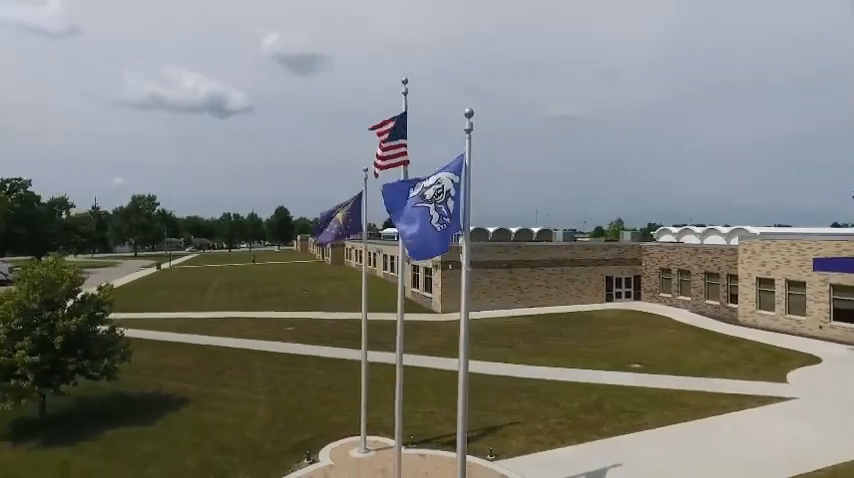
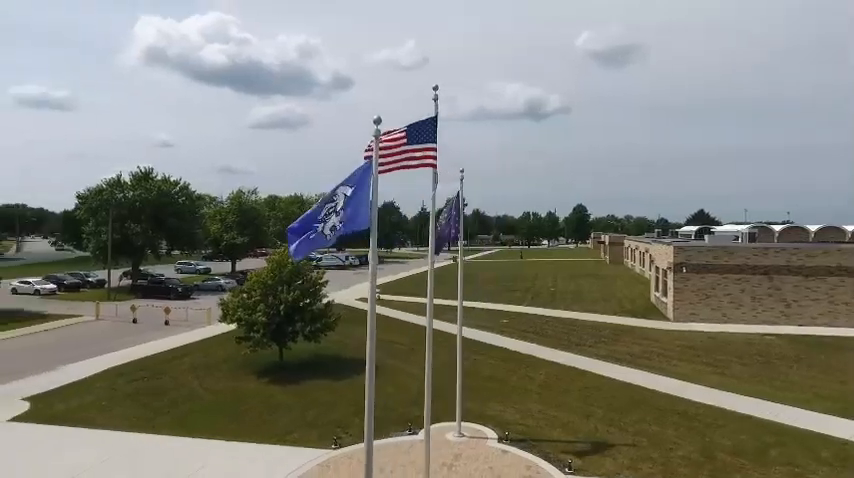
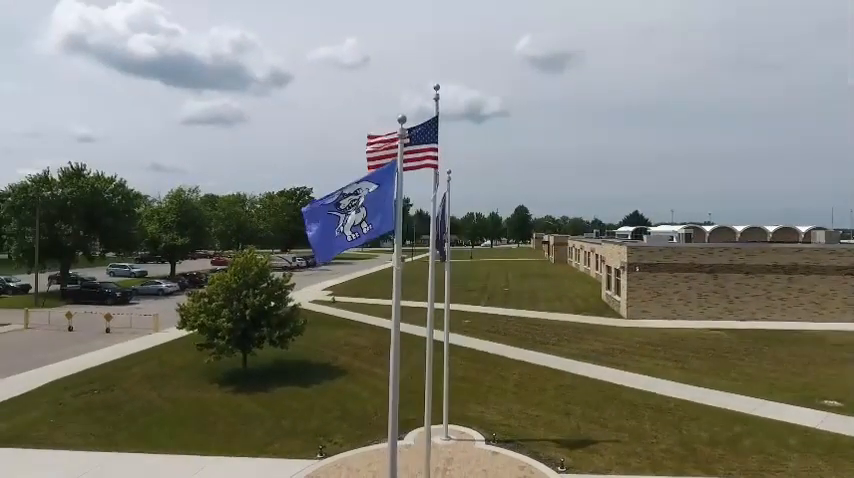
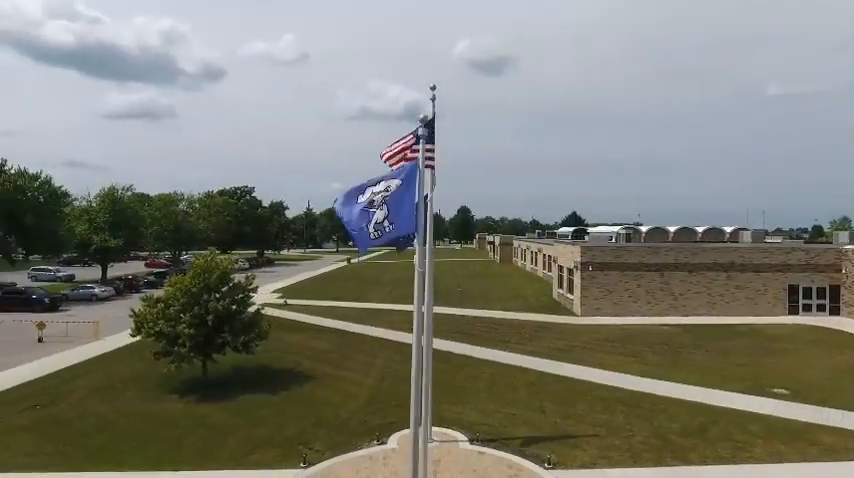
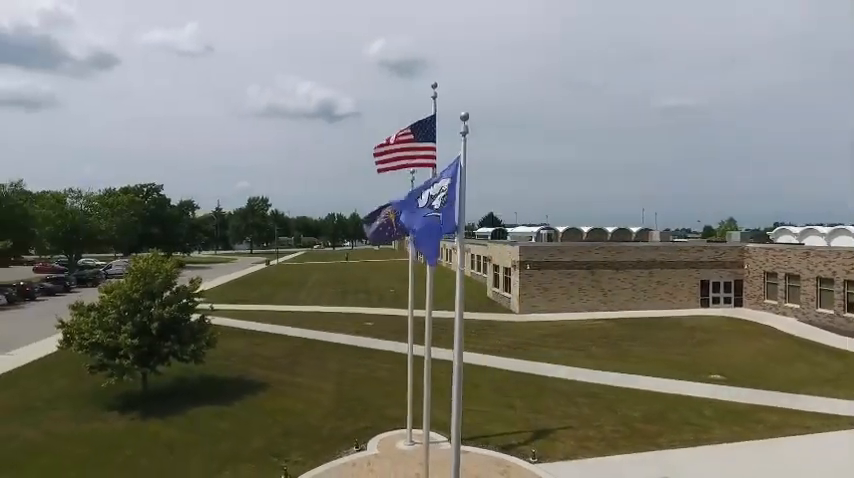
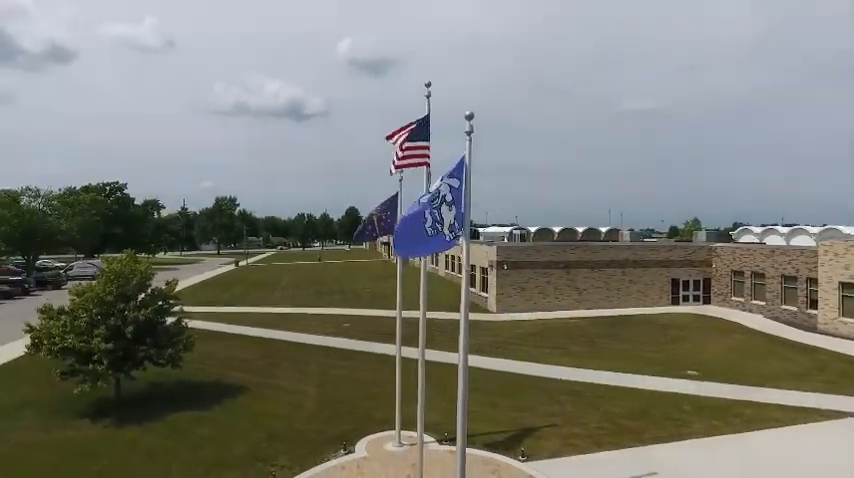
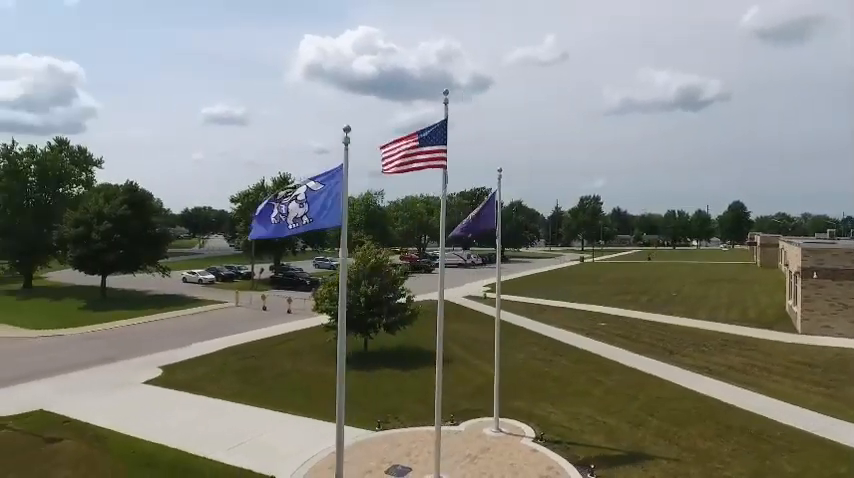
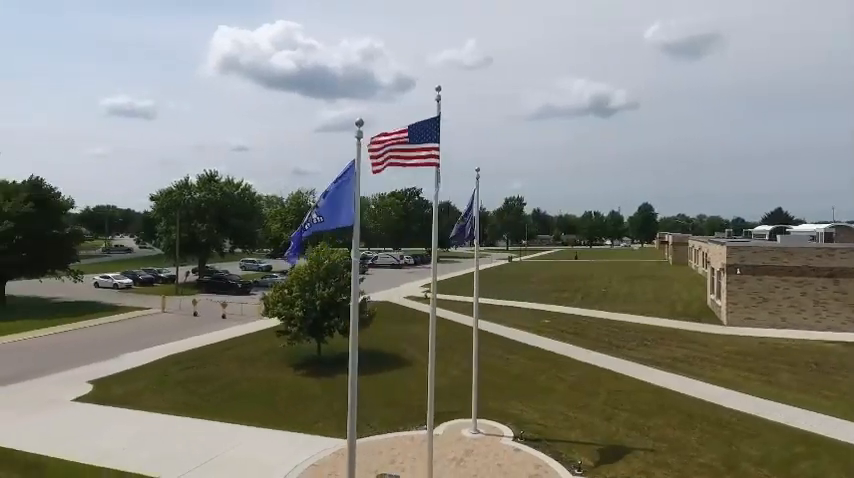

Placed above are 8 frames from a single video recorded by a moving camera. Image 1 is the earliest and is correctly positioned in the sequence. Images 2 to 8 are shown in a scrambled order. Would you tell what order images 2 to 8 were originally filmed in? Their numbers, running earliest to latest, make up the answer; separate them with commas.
6, 5, 4, 3, 2, 8, 7
